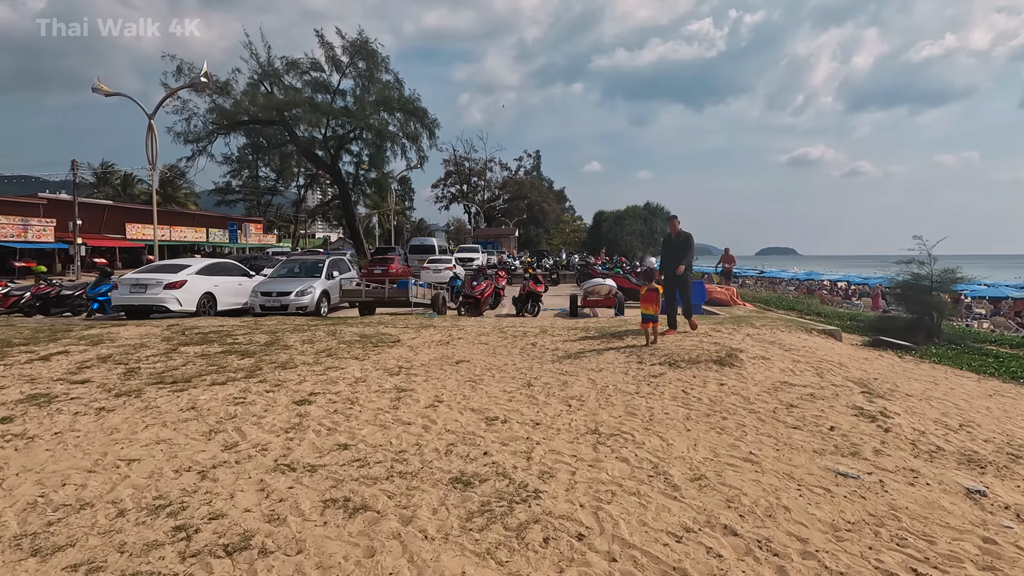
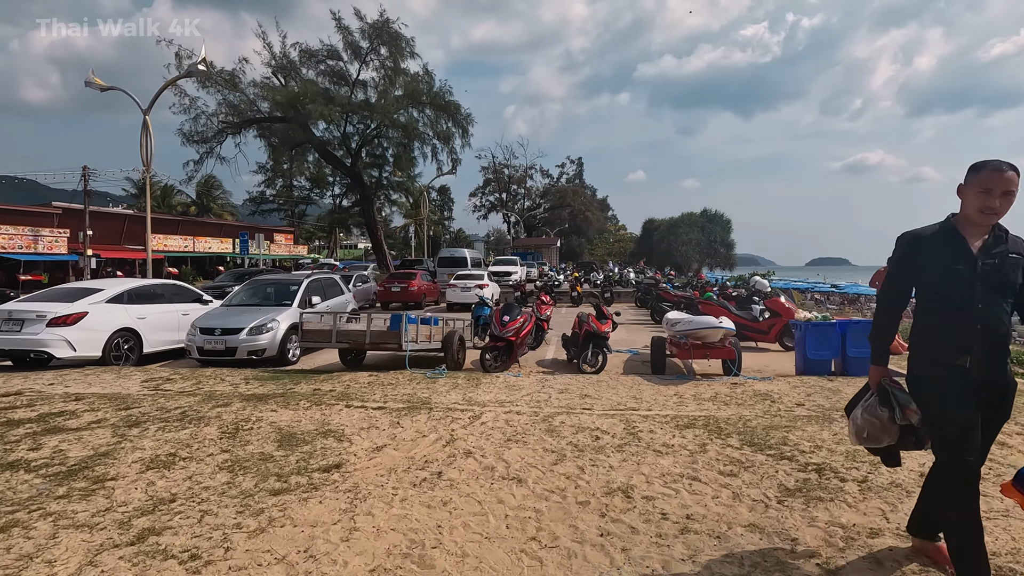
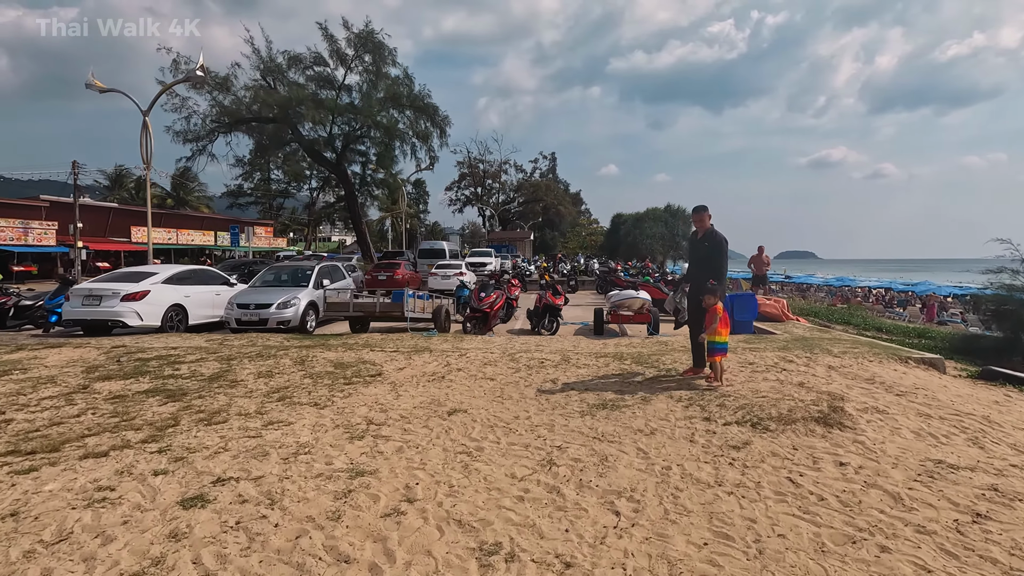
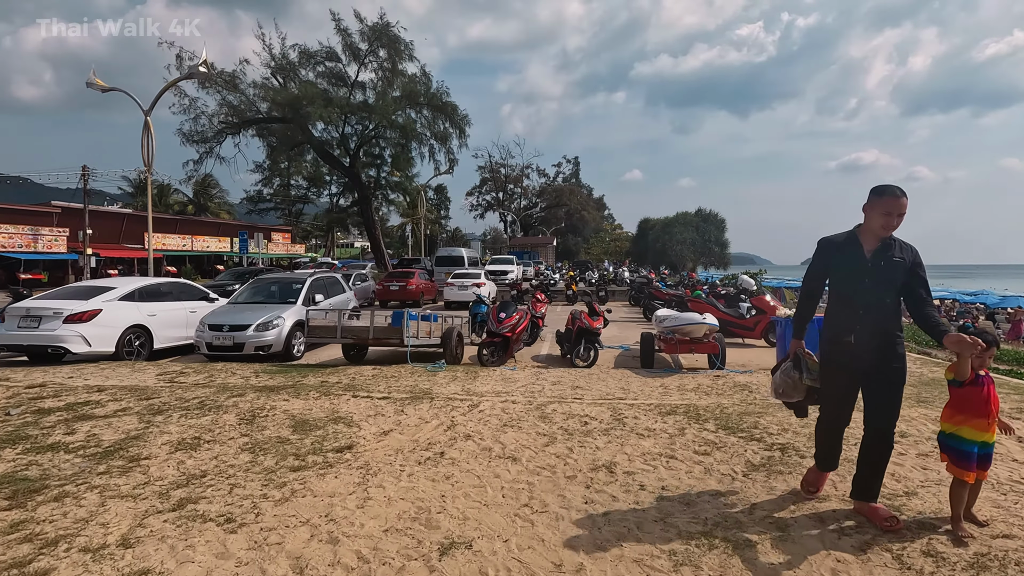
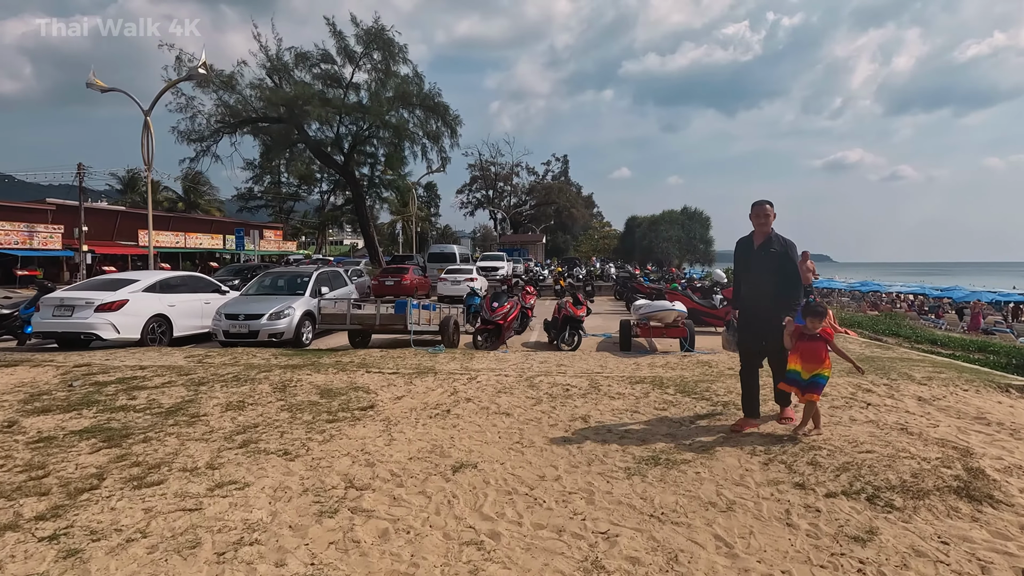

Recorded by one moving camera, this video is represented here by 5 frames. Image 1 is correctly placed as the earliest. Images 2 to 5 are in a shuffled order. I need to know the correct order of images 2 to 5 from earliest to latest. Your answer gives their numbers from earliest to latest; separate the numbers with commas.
3, 5, 4, 2
